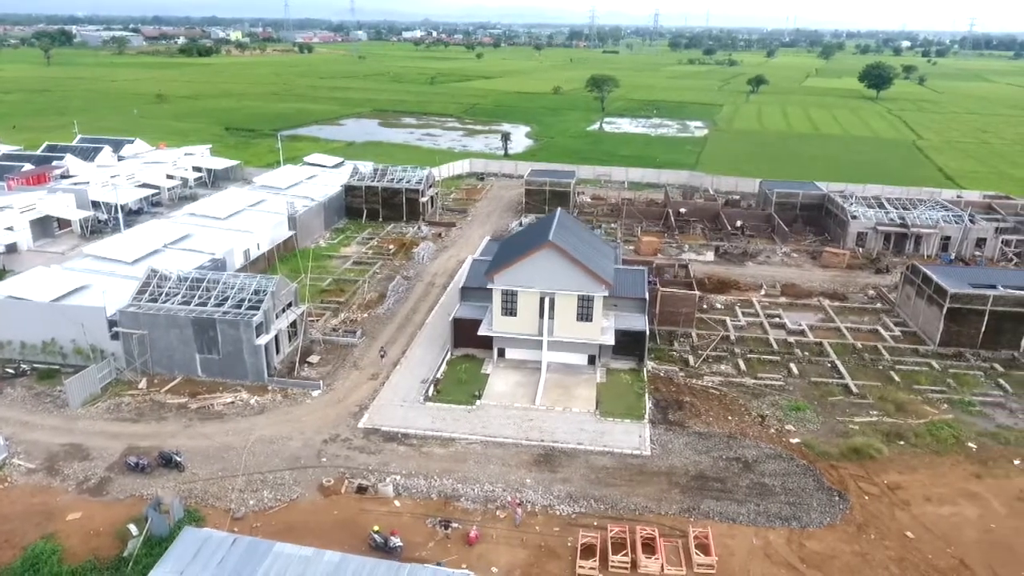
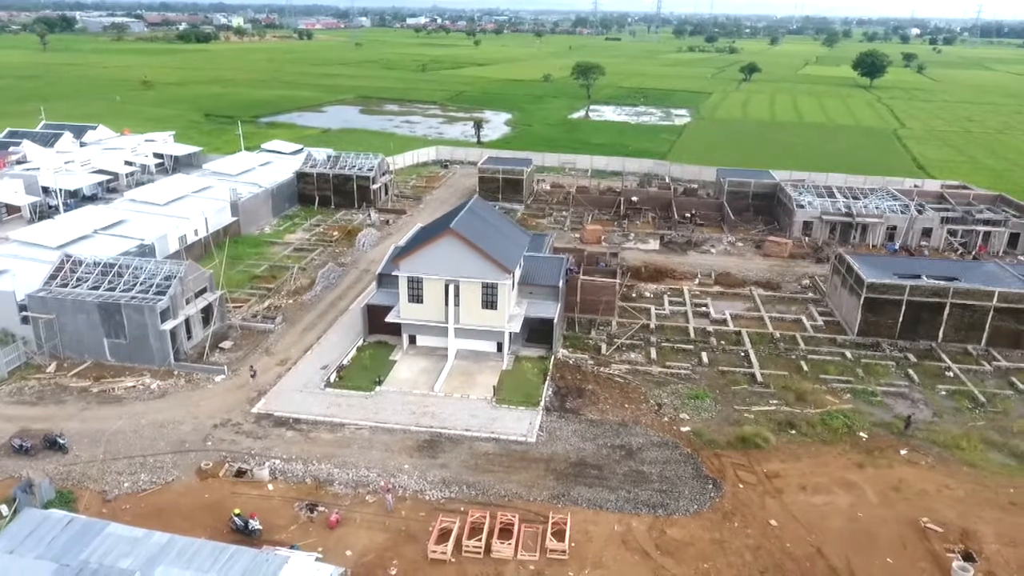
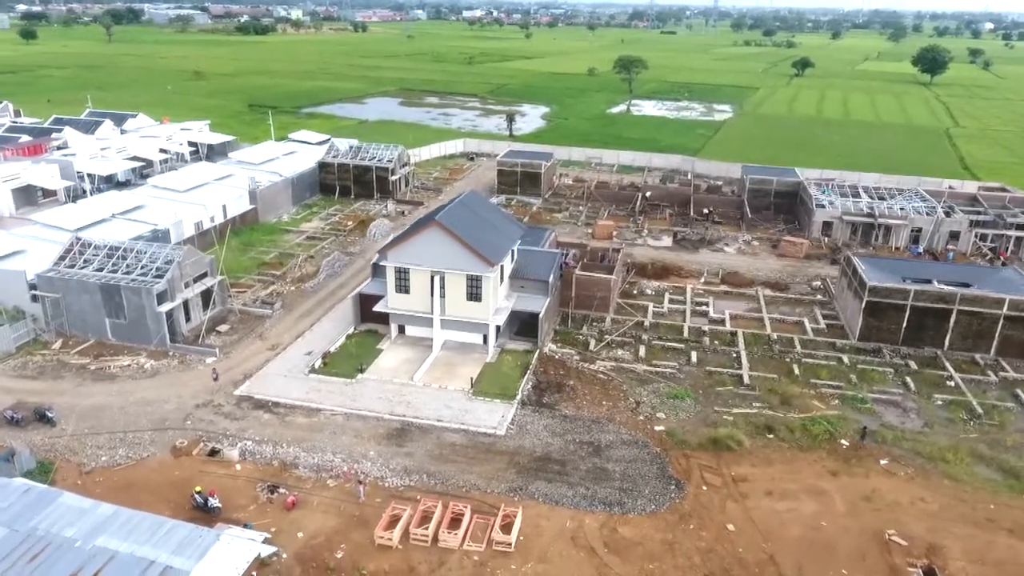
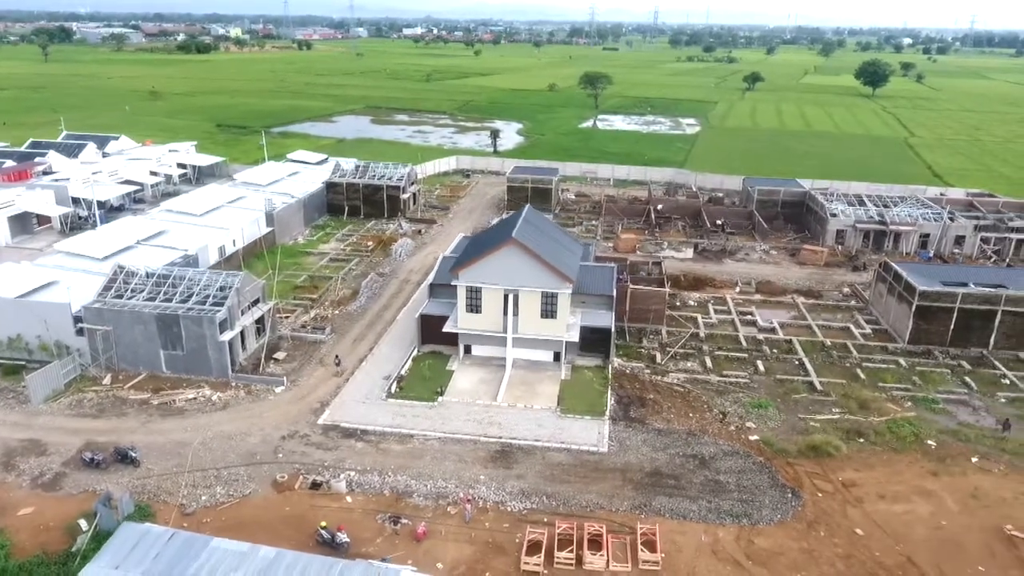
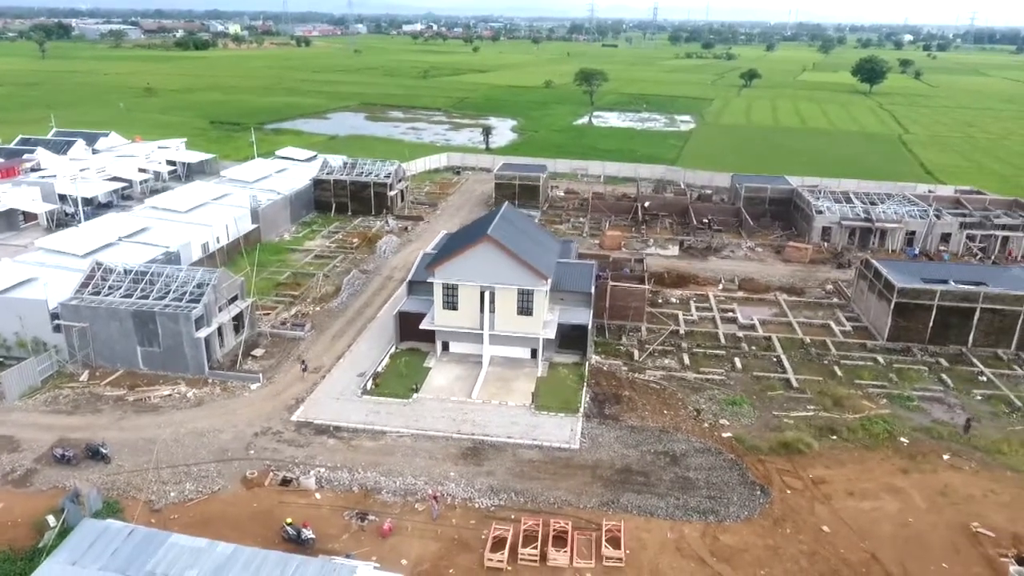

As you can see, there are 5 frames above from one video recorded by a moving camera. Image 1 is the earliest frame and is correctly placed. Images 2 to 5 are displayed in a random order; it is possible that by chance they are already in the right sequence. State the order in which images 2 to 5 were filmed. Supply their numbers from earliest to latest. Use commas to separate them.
4, 5, 2, 3
